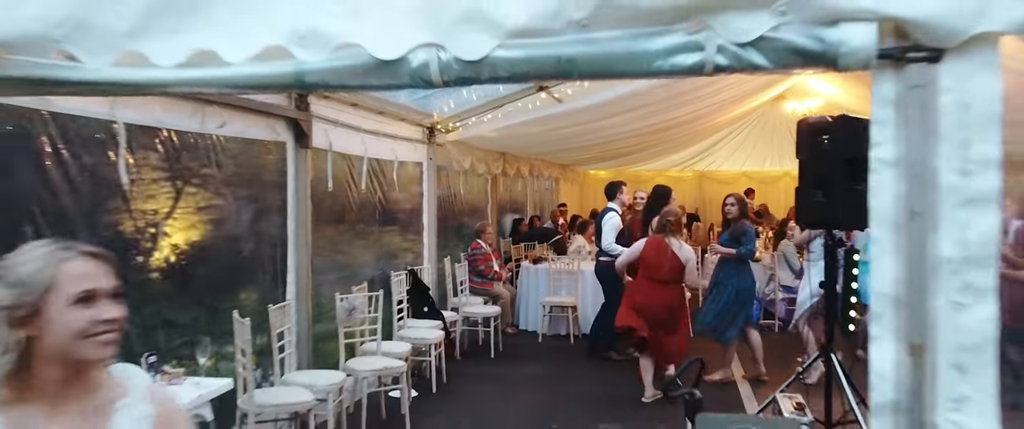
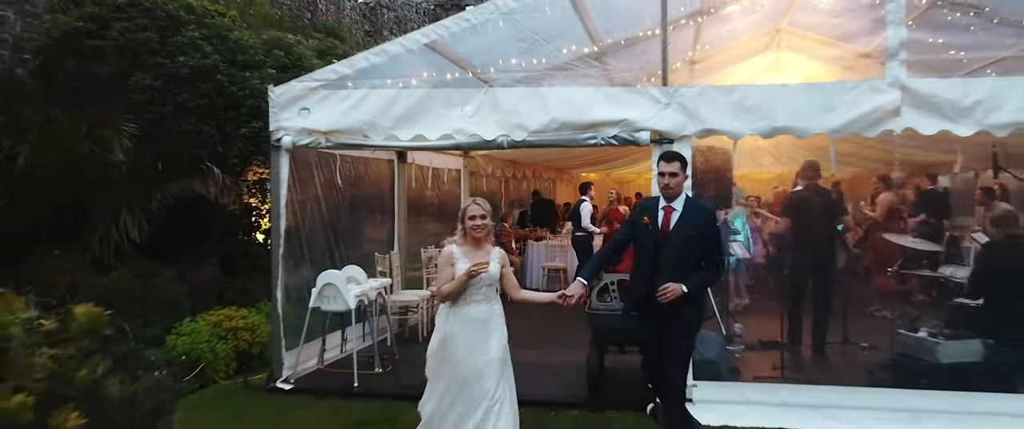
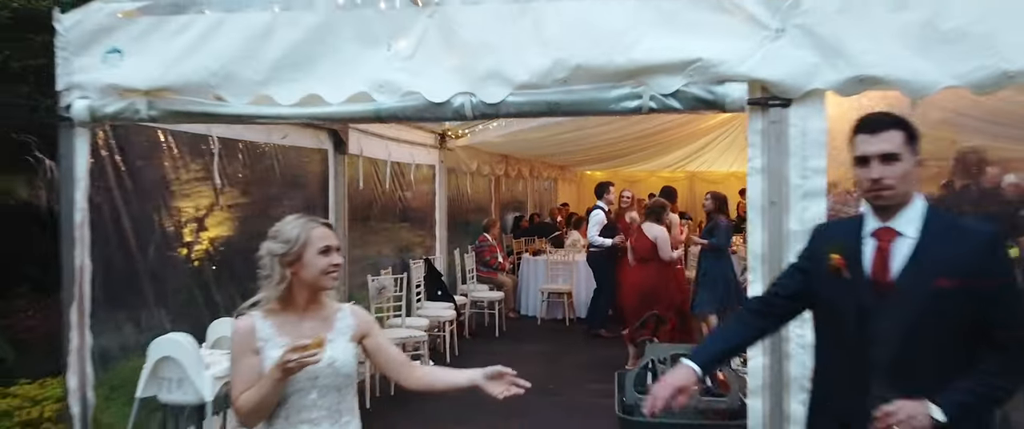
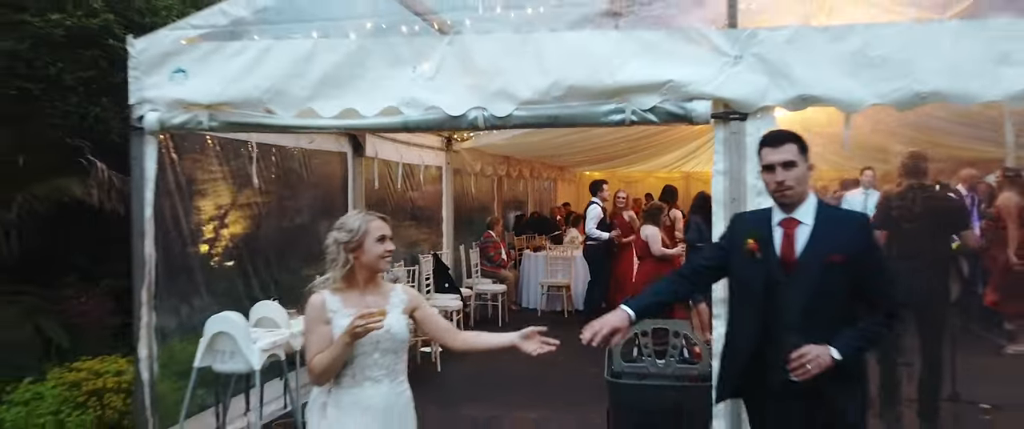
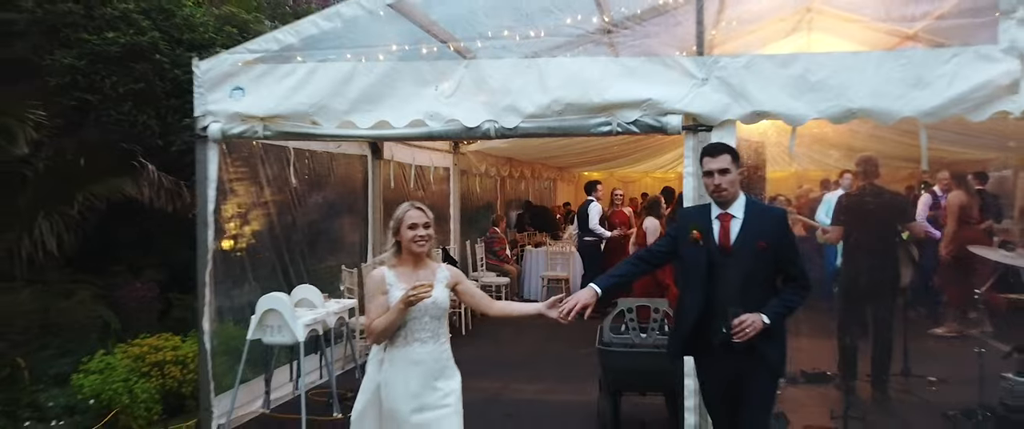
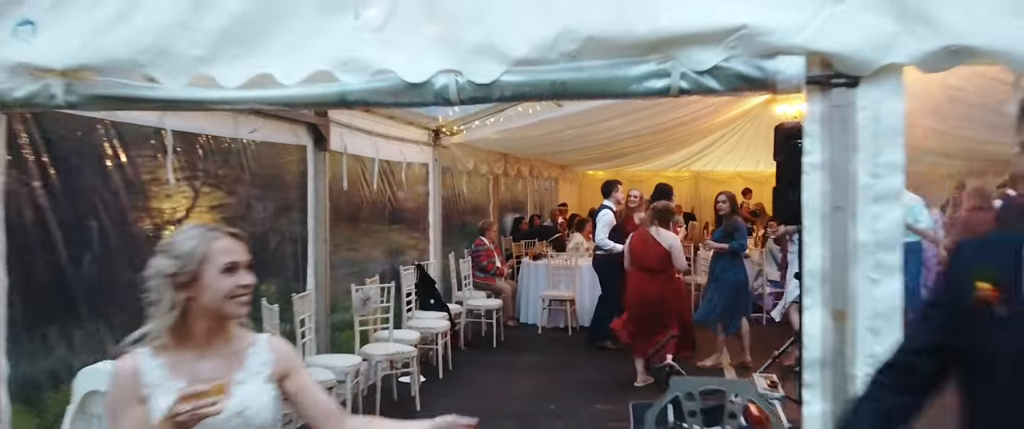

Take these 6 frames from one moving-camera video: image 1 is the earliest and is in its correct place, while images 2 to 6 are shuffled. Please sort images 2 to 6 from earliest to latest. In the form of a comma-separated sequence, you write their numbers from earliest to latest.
6, 3, 4, 5, 2
